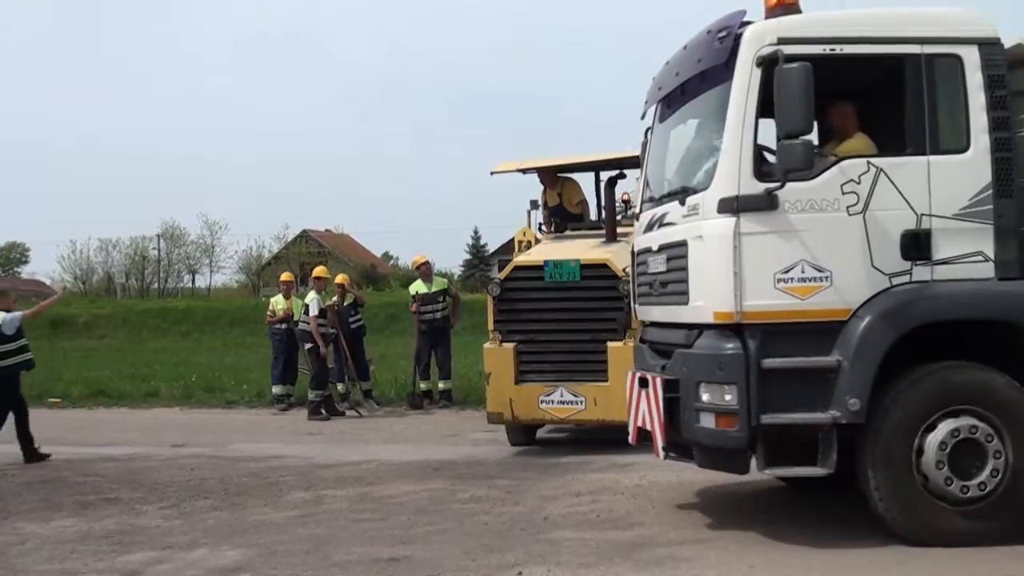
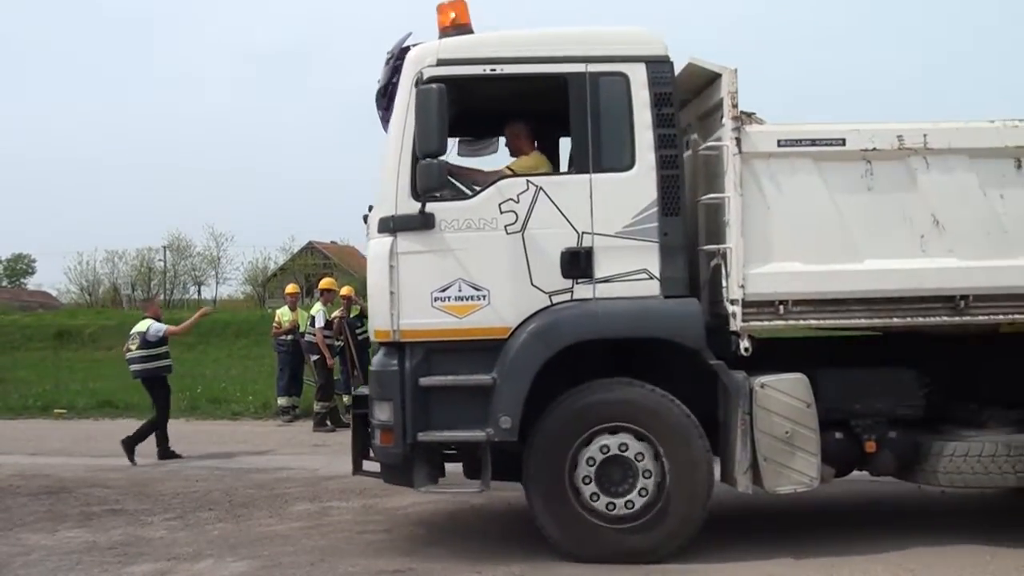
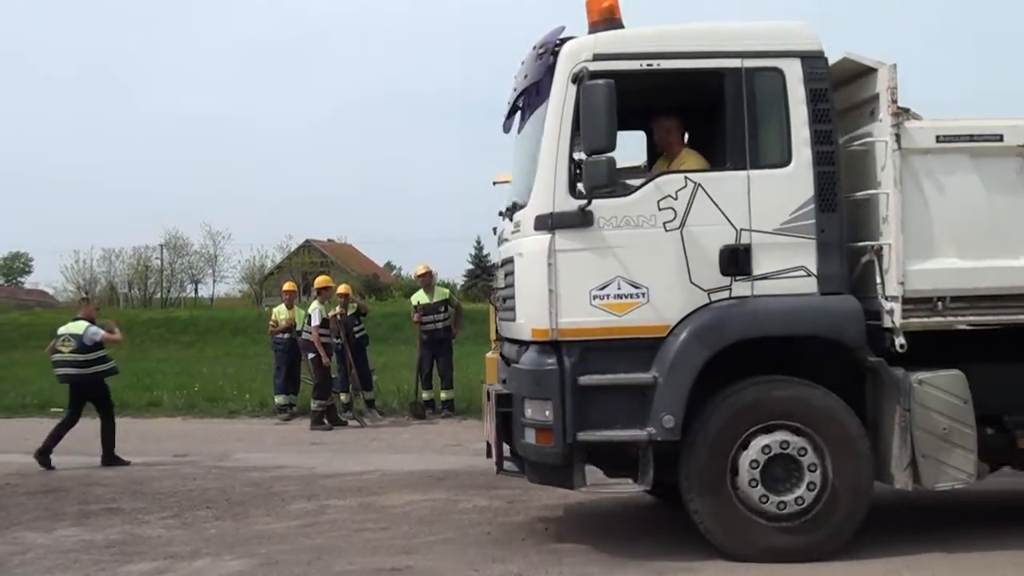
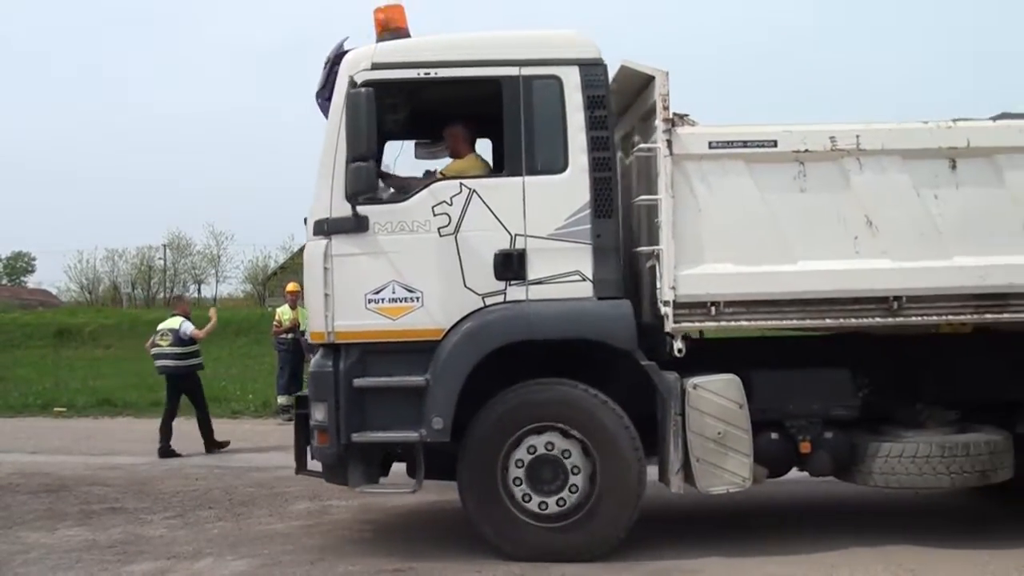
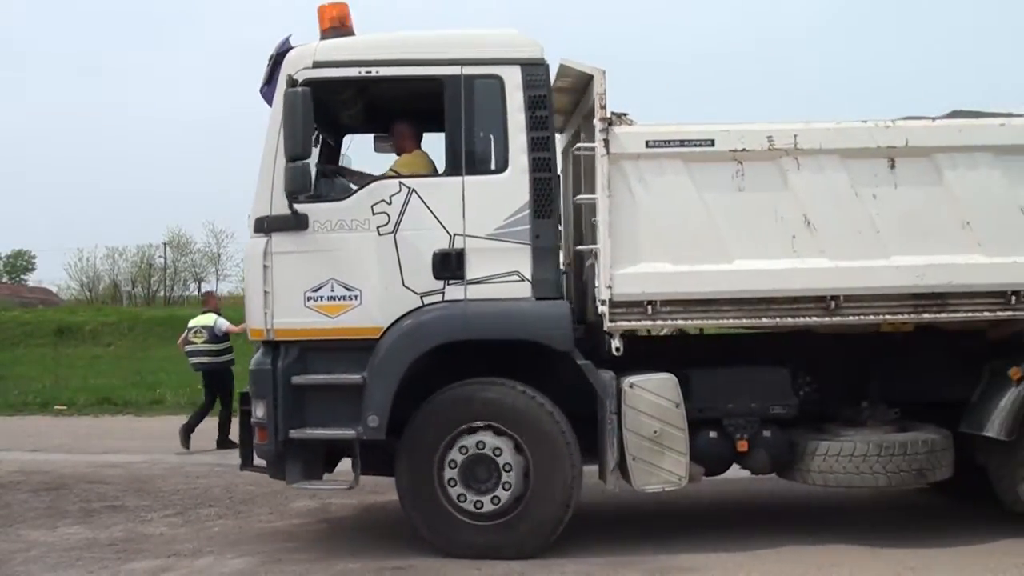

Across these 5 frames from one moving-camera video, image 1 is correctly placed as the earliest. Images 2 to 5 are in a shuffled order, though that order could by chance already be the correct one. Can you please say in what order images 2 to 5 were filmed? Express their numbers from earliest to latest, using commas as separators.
3, 2, 4, 5
